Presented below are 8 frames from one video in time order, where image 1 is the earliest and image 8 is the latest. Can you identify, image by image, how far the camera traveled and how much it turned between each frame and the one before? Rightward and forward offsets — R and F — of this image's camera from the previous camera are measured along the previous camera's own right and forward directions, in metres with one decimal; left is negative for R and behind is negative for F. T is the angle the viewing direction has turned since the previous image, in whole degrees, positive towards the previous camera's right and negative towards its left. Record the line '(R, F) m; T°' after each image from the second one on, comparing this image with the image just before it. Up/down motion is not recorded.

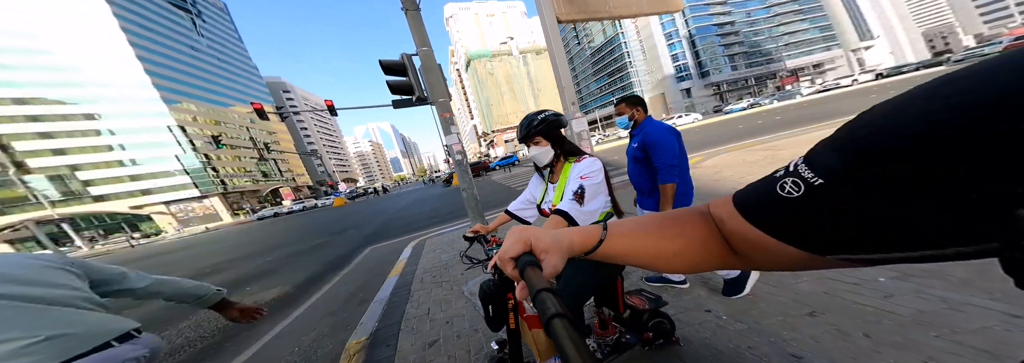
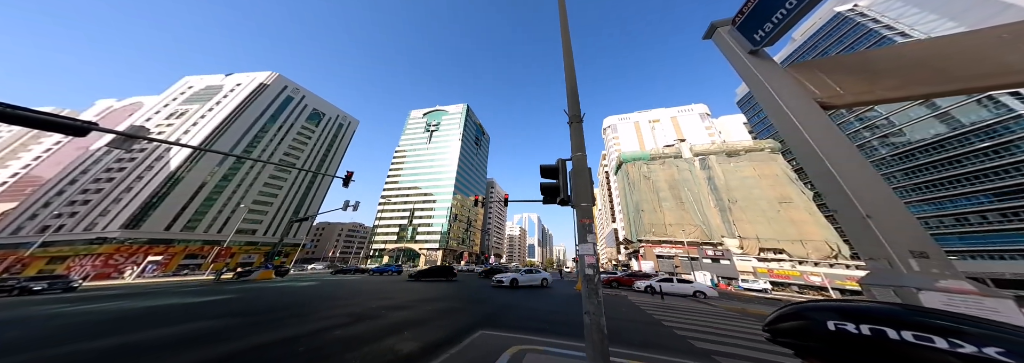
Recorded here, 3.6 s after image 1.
(+1.3, +0.7) m; -37°
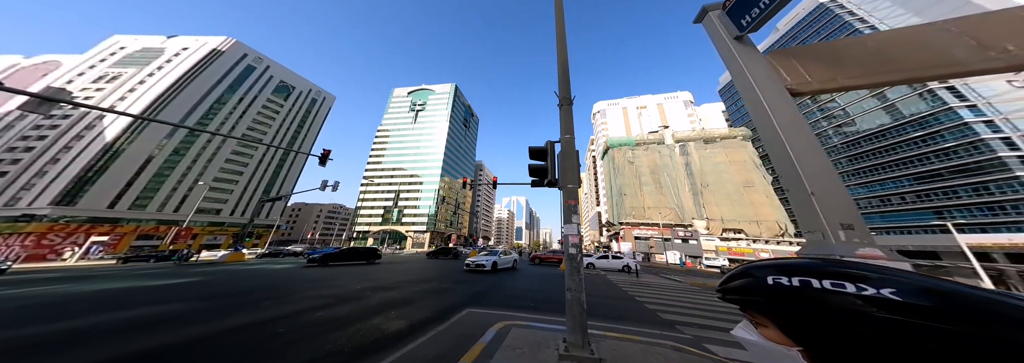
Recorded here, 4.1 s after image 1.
(+0.1, 0.0) m; +3°
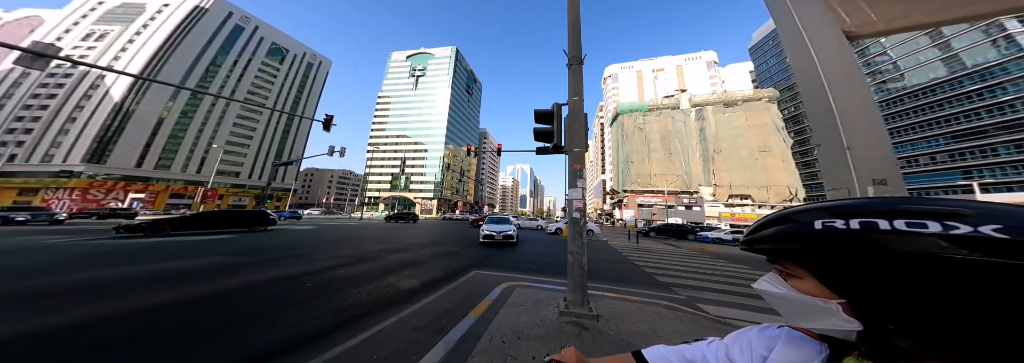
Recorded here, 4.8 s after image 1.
(0.0, 0.0) m; -1°
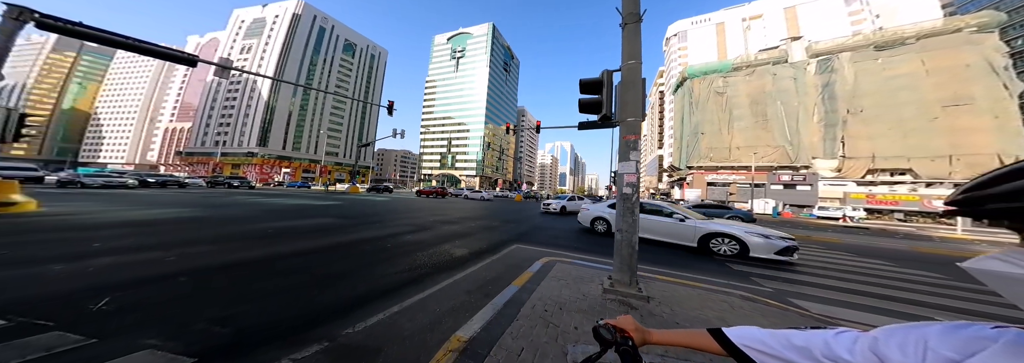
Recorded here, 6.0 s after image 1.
(-0.2, 0.0) m; -10°
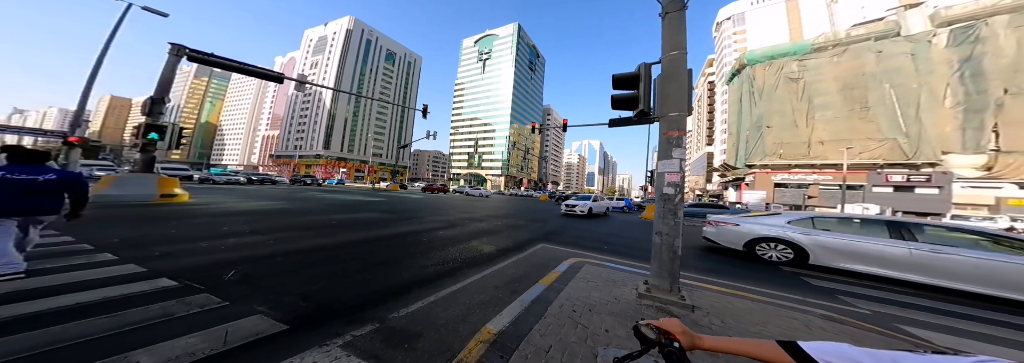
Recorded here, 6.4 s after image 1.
(-0.2, 0.0) m; -7°
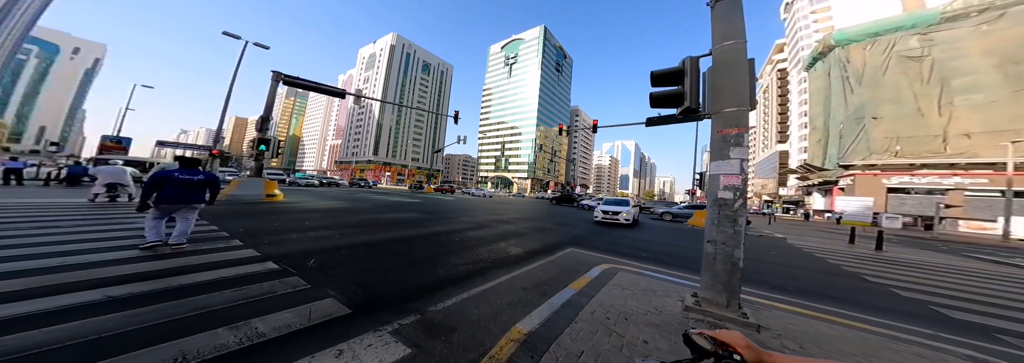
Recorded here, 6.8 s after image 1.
(-0.3, 0.0) m; -8°
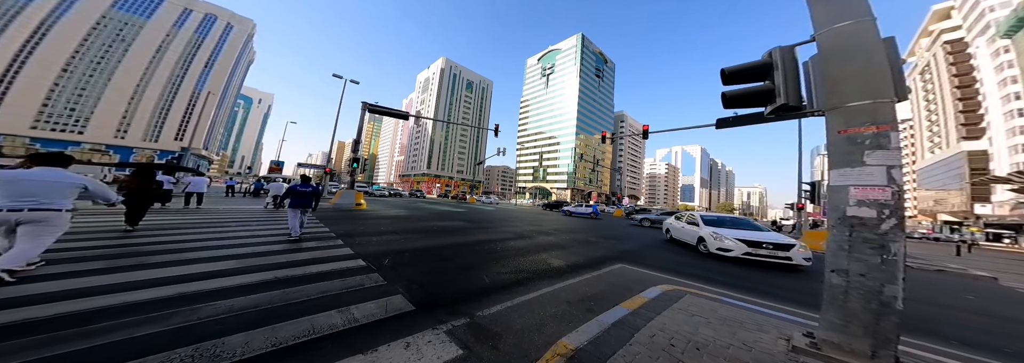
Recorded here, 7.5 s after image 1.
(-0.5, +0.1) m; -11°
